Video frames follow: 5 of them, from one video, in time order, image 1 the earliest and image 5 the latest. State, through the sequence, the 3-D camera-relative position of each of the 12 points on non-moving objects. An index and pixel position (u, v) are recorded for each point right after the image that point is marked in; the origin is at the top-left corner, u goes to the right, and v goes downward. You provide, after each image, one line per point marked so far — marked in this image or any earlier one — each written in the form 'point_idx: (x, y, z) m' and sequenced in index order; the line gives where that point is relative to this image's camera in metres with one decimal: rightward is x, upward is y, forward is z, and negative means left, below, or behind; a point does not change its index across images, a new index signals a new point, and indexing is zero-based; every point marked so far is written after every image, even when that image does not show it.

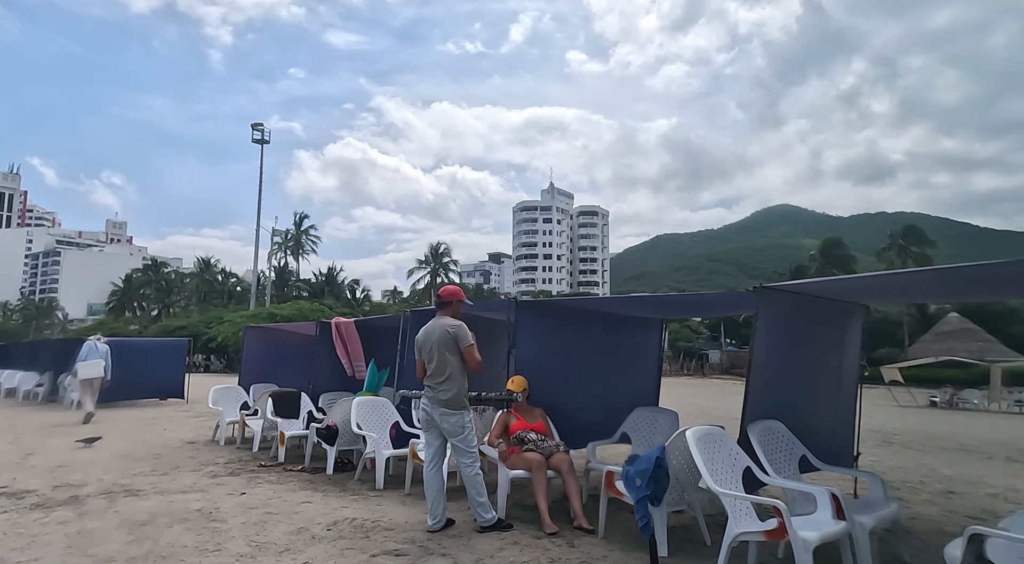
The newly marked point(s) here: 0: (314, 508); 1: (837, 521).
0: (-1.6, -1.9, +5.1) m
1: (+1.9, -1.3, +3.5) m
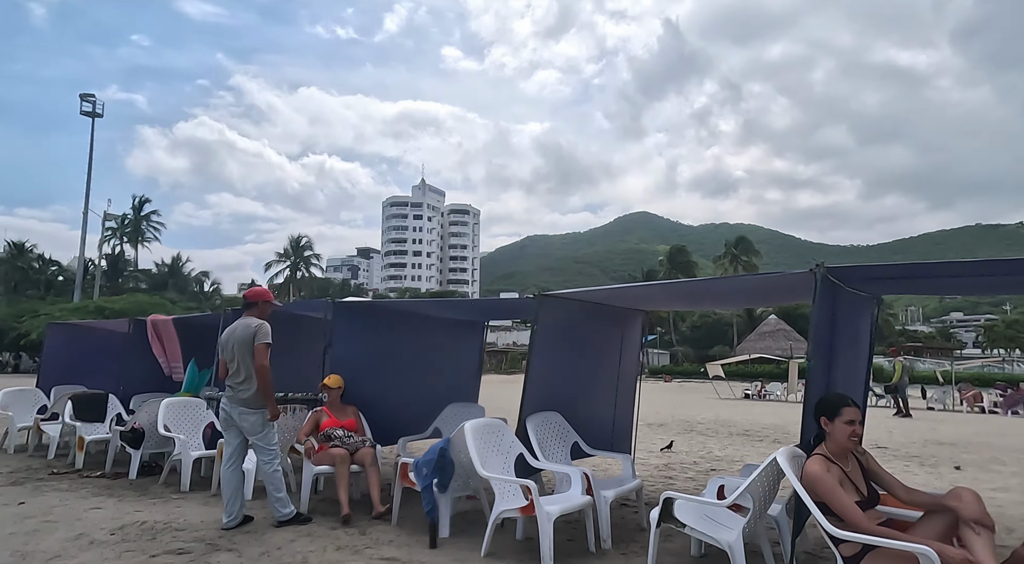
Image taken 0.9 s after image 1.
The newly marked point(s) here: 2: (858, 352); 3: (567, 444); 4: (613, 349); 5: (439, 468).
0: (-3.3, -1.8, +5.0) m
1: (+0.5, -1.4, +4.2) m
2: (+2.5, -0.5, +4.5) m
3: (+0.4, -1.3, +5.1) m
4: (+1.0, -0.6, +5.9) m
5: (-0.5, -1.3, +4.4) m
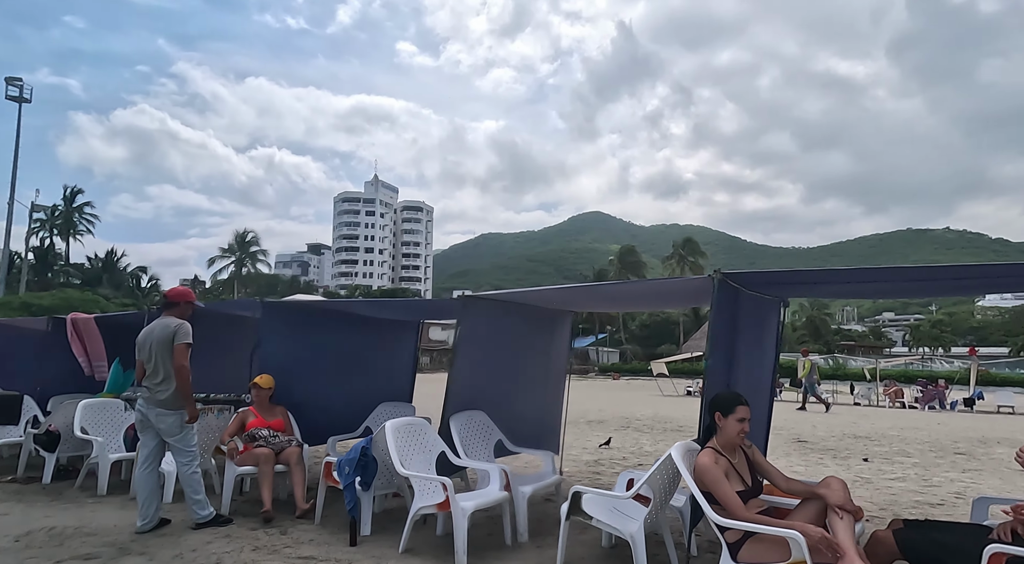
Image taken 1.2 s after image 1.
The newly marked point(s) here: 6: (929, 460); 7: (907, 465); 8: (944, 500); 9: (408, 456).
0: (-3.9, -1.8, +4.8) m
1: (-0.1, -1.4, +4.3) m
2: (+1.9, -0.5, +4.8) m
3: (-0.2, -1.3, +5.2) m
4: (+0.3, -0.7, +6.1) m
5: (-1.1, -1.3, +4.4) m
6: (+5.2, -2.2, +7.8) m
7: (+4.6, -2.1, +7.3) m
8: (+3.8, -1.9, +5.5) m
9: (-0.7, -1.2, +4.5) m
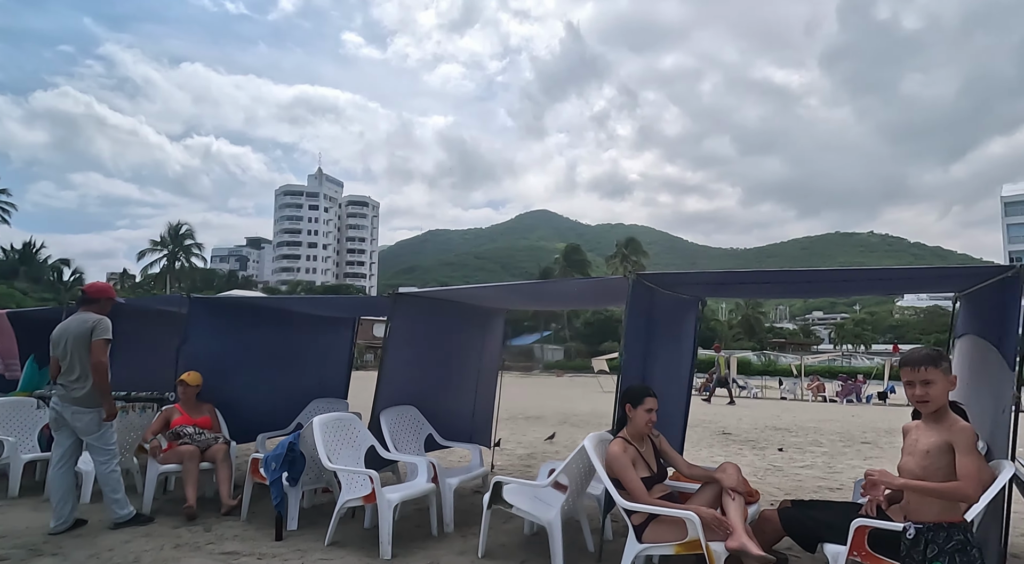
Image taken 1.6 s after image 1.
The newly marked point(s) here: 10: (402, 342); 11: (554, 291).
0: (-4.4, -1.8, +4.6) m
1: (-0.6, -1.4, +4.4) m
2: (+1.3, -0.5, +5.0) m
3: (-0.8, -1.3, +5.3) m
4: (-0.4, -0.6, +6.2) m
5: (-1.6, -1.3, +4.4) m
6: (+4.3, -2.2, +8.3) m
7: (+3.8, -2.2, +7.8) m
8: (+3.1, -1.9, +5.9) m
9: (-1.3, -1.2, +4.5) m
10: (-0.9, -0.5, +5.2) m
11: (+0.4, -0.1, +5.2) m
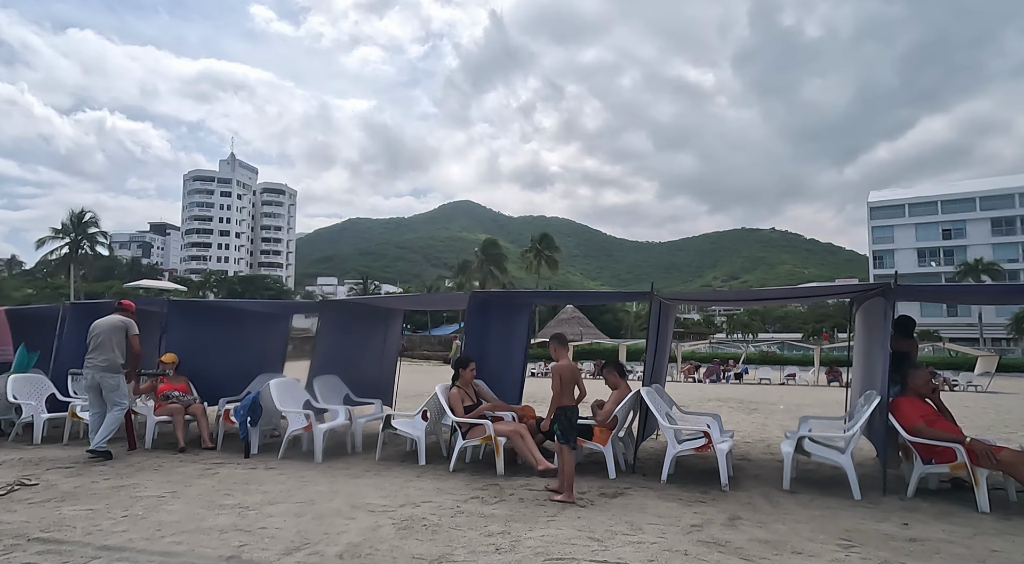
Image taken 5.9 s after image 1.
0: (-5.7, -1.9, +6.6) m
1: (-1.9, -1.5, +6.9) m
2: (0.0, -0.7, +7.8) m
3: (-2.2, -1.4, +7.8) m
4: (-1.9, -0.7, +8.7) m
5: (-2.9, -1.4, +6.8) m
6: (+2.5, -2.3, +11.4) m
7: (+2.1, -2.3, +10.8) m
8: (+1.7, -2.0, +8.9) m
9: (-2.5, -1.3, +6.9) m
10: (-2.3, -0.6, +7.7) m
11: (-1.0, -0.2, +7.9) m
